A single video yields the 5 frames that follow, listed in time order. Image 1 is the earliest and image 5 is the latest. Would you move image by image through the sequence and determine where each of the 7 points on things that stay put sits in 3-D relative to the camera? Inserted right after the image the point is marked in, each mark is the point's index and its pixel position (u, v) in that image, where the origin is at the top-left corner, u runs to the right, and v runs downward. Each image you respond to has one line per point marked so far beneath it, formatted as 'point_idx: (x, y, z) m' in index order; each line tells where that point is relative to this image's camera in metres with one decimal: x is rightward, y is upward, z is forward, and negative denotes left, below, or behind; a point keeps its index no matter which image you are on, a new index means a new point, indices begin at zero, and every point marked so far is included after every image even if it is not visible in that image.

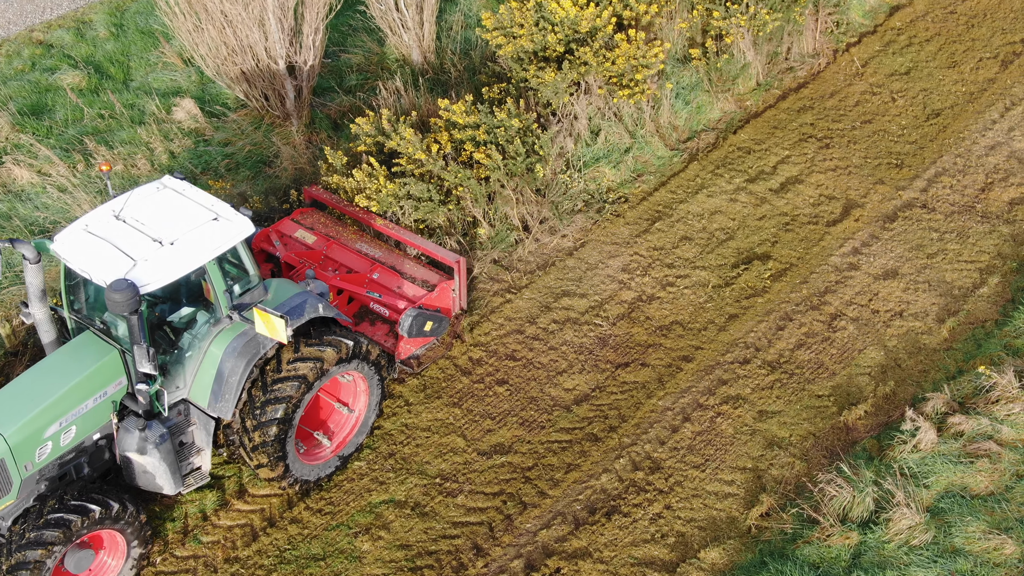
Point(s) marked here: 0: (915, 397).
0: (+2.0, -0.5, +5.6) m
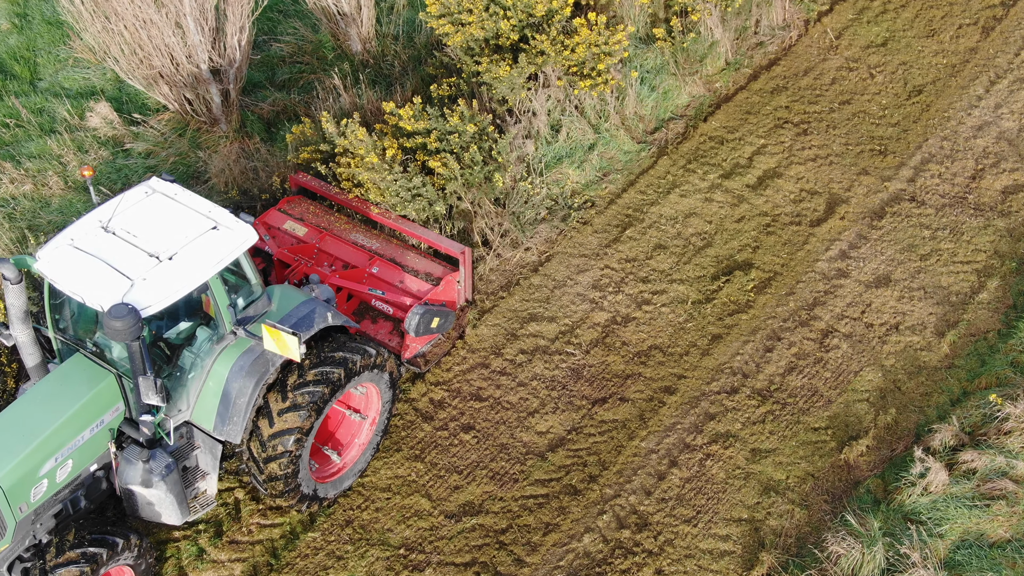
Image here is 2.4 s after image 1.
0: (+1.9, -0.6, +5.1) m
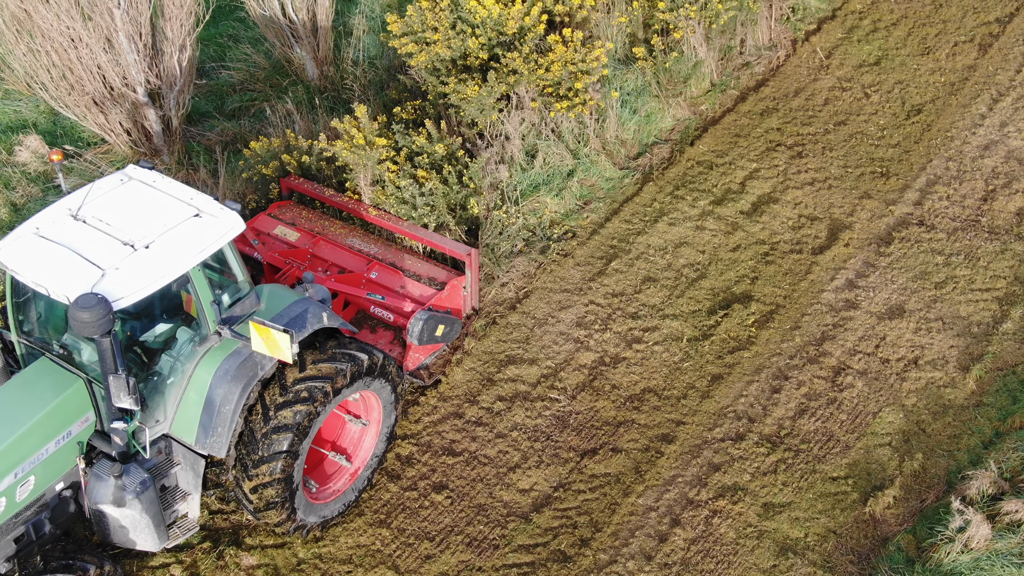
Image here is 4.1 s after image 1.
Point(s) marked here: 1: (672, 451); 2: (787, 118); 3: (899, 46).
0: (+1.8, -0.8, +4.5) m
1: (+0.7, -0.7, +4.7) m
2: (+1.7, +1.0, +6.8) m
3: (+2.6, +1.6, +7.5) m
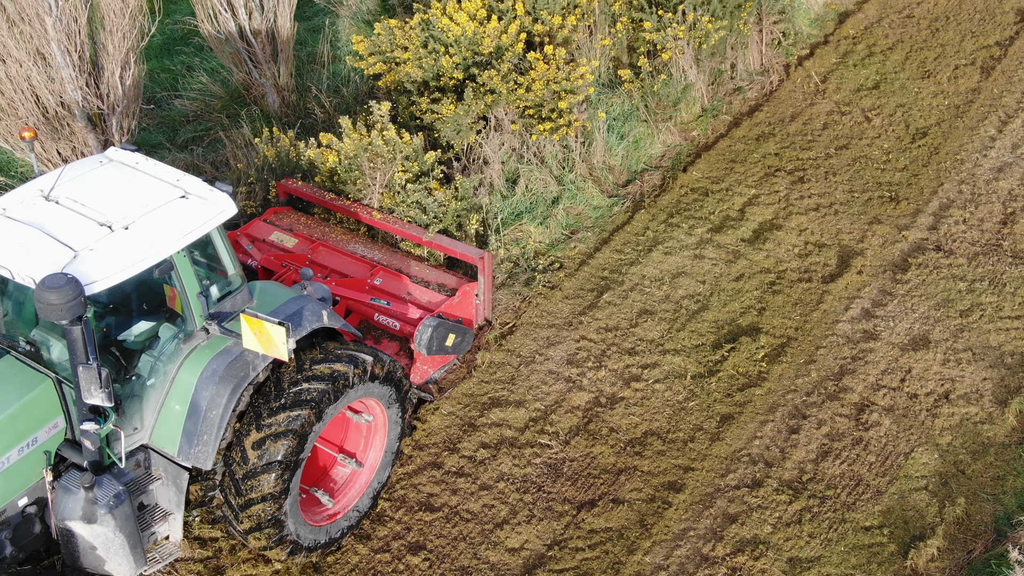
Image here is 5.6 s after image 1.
0: (+1.7, -0.8, +4.0) m
1: (+0.6, -0.8, +4.1) m
2: (+1.6, +0.8, +6.3) m
3: (+2.4, +1.4, +7.1) m
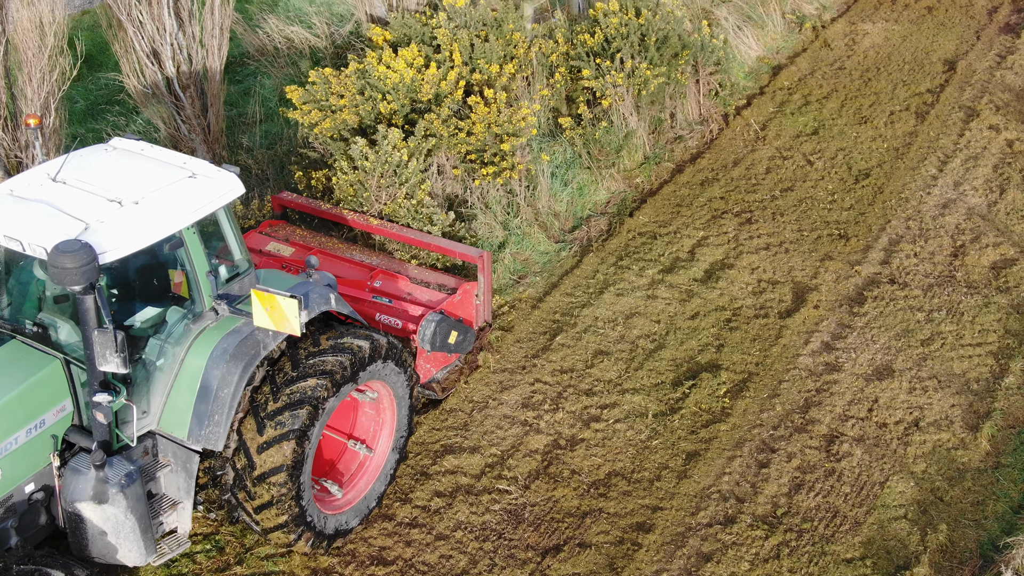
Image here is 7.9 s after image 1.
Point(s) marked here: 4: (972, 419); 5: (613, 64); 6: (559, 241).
0: (+1.6, -0.9, +3.8) m
1: (+0.5, -0.9, +3.8) m
2: (+1.2, +0.6, +6.3) m
3: (+2.0, +1.1, +7.1) m
4: (+1.8, -0.5, +4.4) m
5: (+0.6, +1.3, +6.5) m
6: (+0.2, +0.2, +5.7) m
